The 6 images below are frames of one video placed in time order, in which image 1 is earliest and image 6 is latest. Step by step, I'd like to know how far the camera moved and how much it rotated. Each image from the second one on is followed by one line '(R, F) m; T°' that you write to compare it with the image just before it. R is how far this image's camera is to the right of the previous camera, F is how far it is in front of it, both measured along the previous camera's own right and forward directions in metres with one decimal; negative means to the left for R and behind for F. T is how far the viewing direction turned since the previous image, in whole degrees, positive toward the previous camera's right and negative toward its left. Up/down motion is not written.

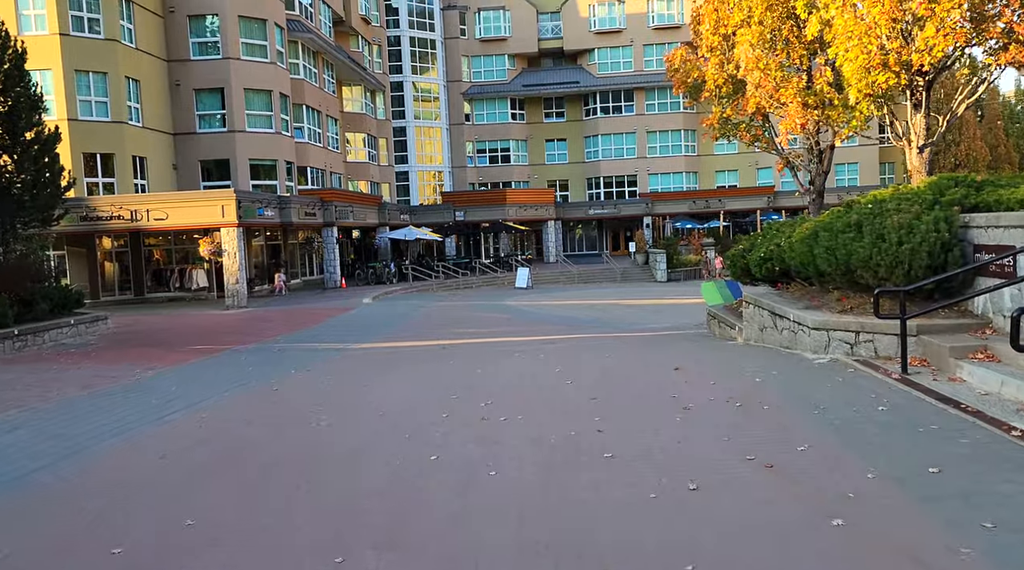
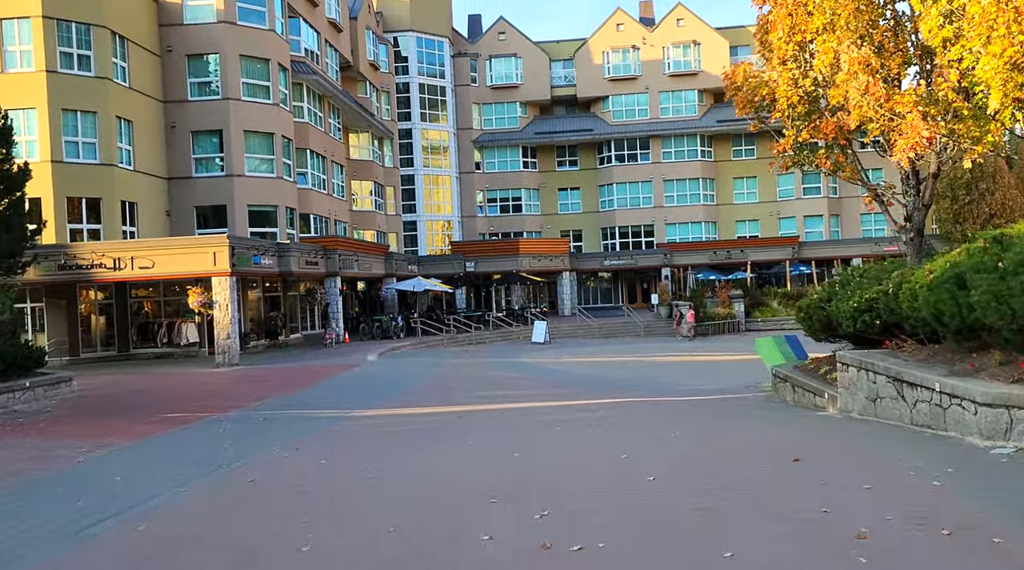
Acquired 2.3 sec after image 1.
(-0.4, +2.4) m; 0°
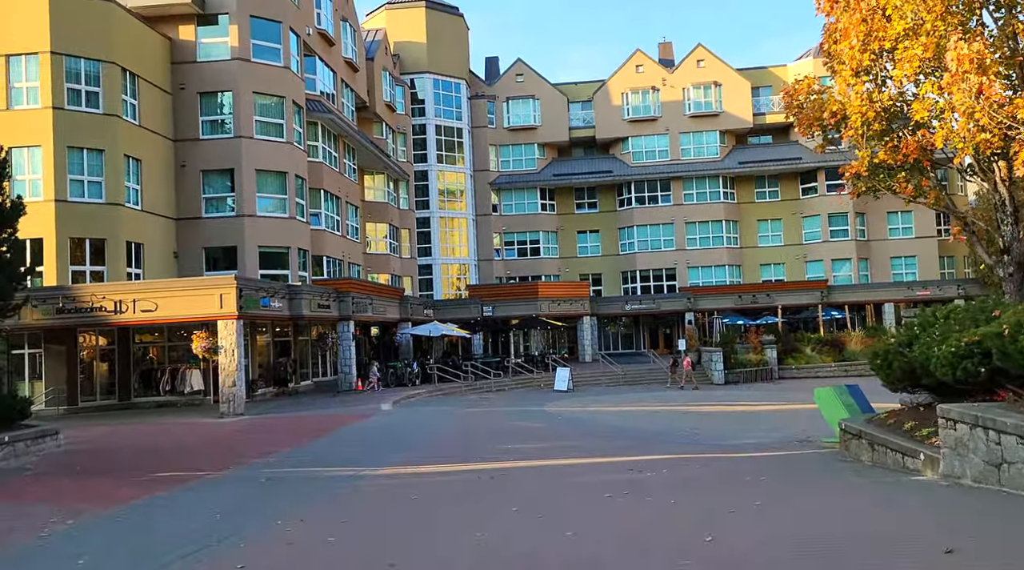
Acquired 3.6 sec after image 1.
(-0.3, +1.4) m; -1°
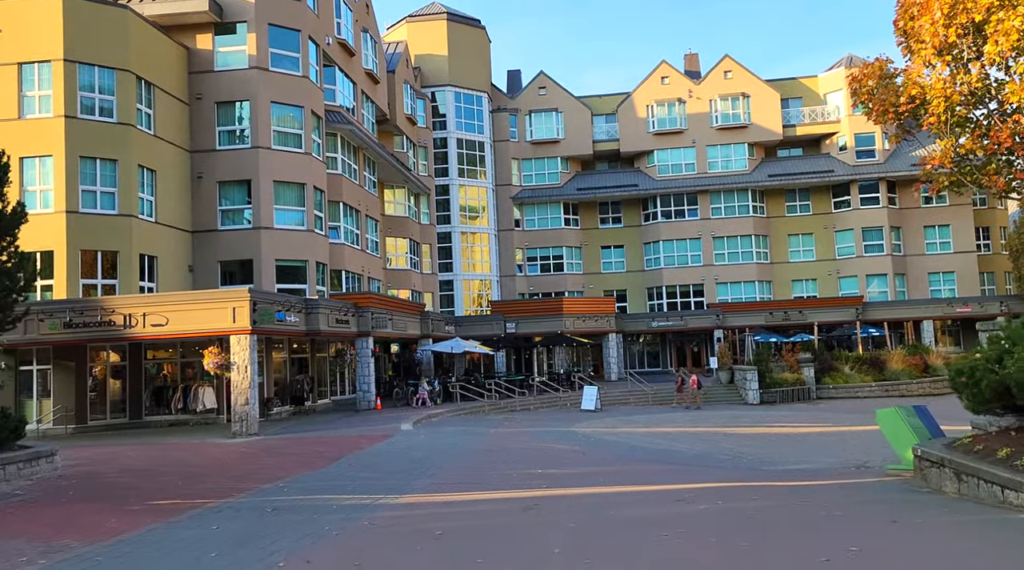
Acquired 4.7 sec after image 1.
(-0.2, +1.2) m; -1°
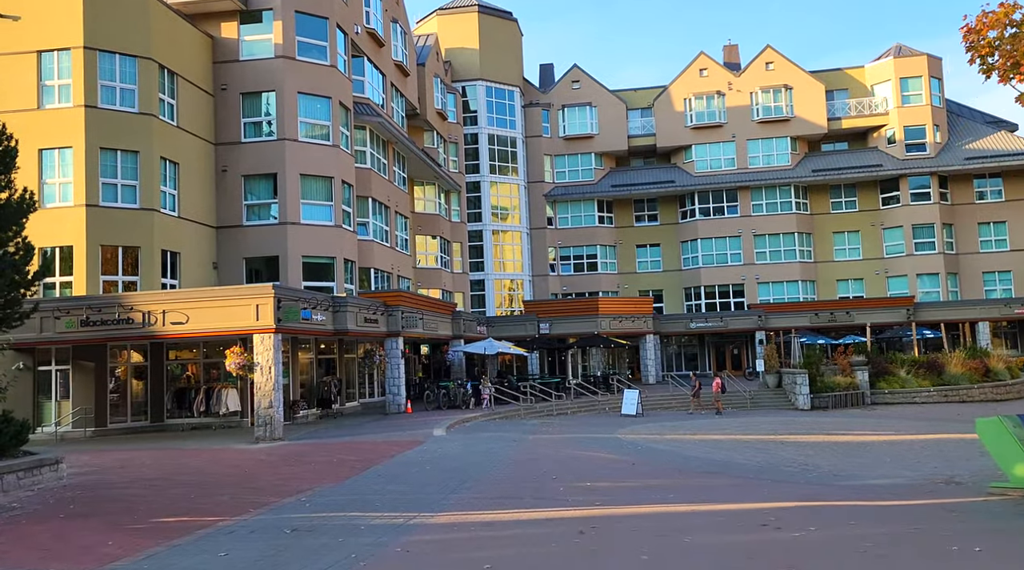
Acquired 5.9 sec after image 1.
(-0.3, +1.4) m; -2°
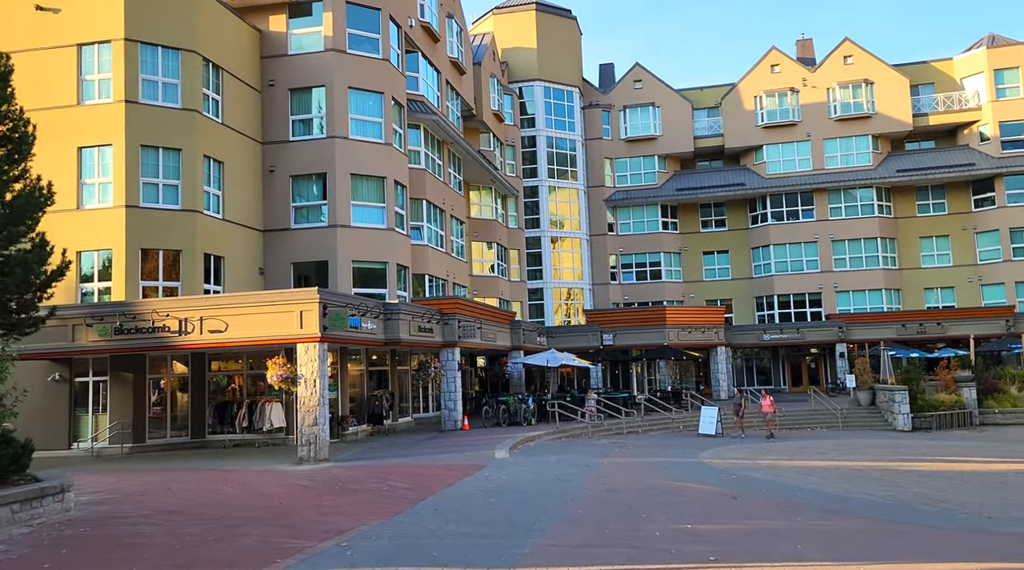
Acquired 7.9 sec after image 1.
(-0.4, +2.2) m; -3°
